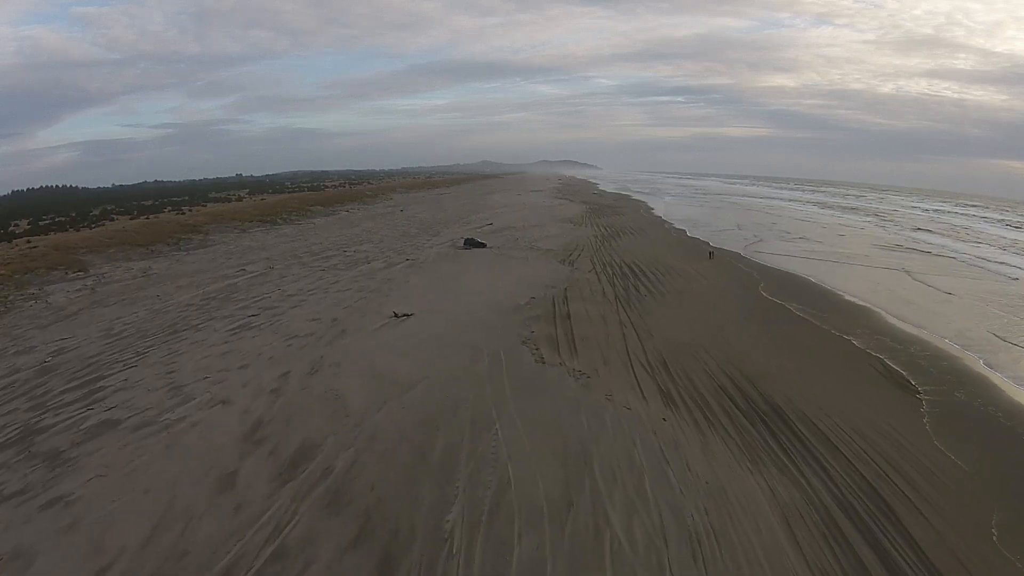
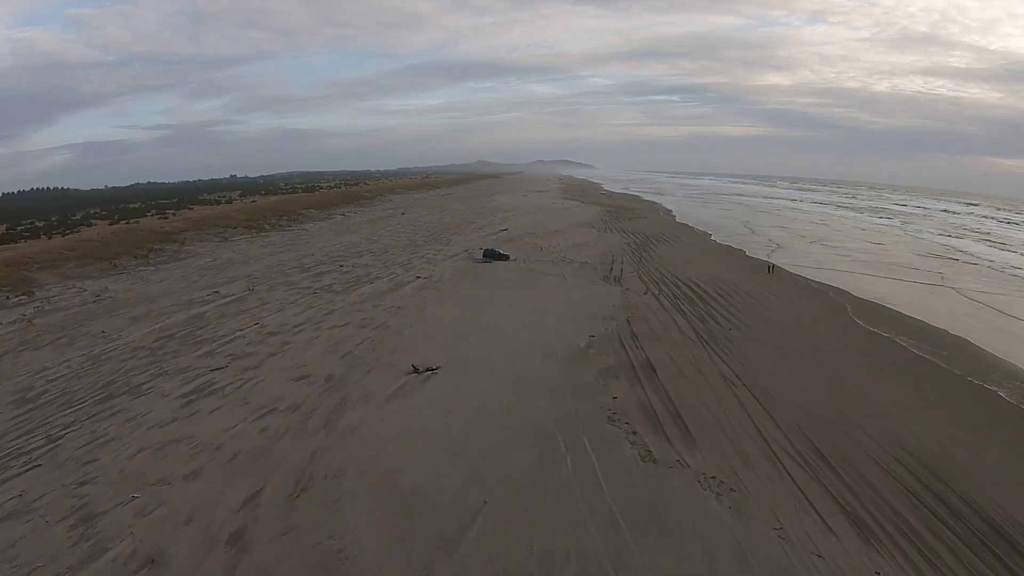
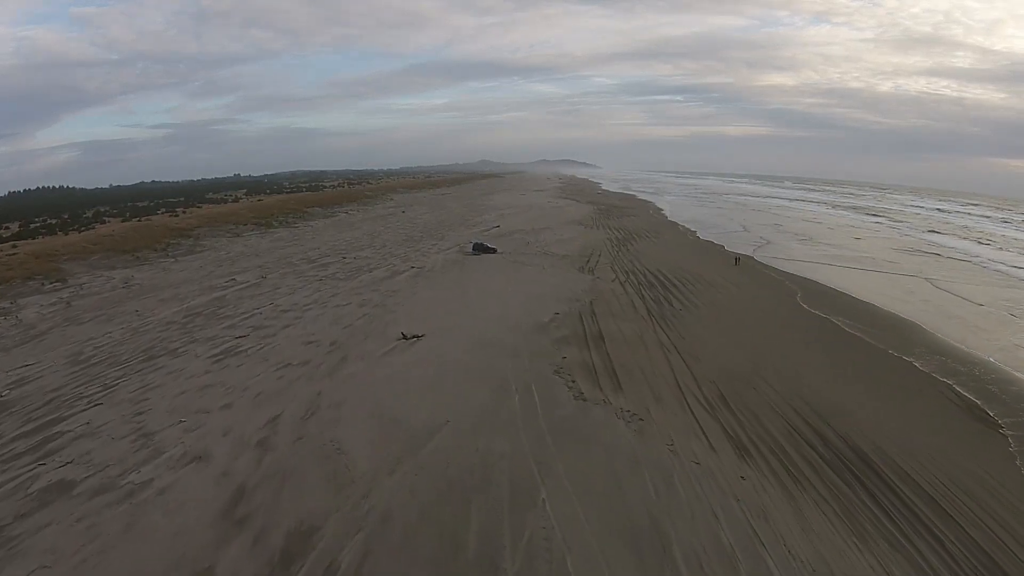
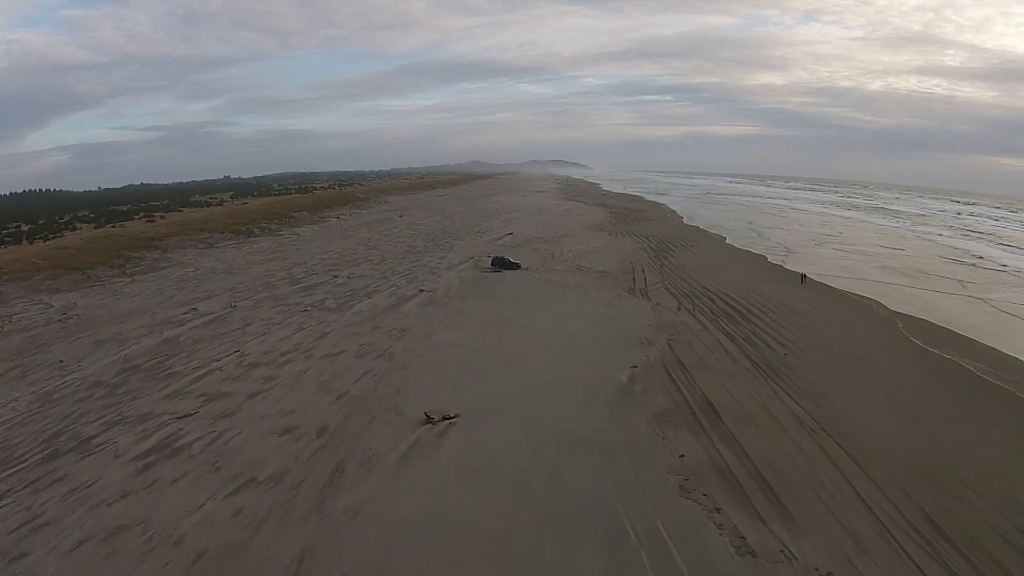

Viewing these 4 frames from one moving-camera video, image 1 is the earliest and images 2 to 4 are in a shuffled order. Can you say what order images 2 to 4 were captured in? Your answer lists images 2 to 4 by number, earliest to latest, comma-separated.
3, 2, 4
